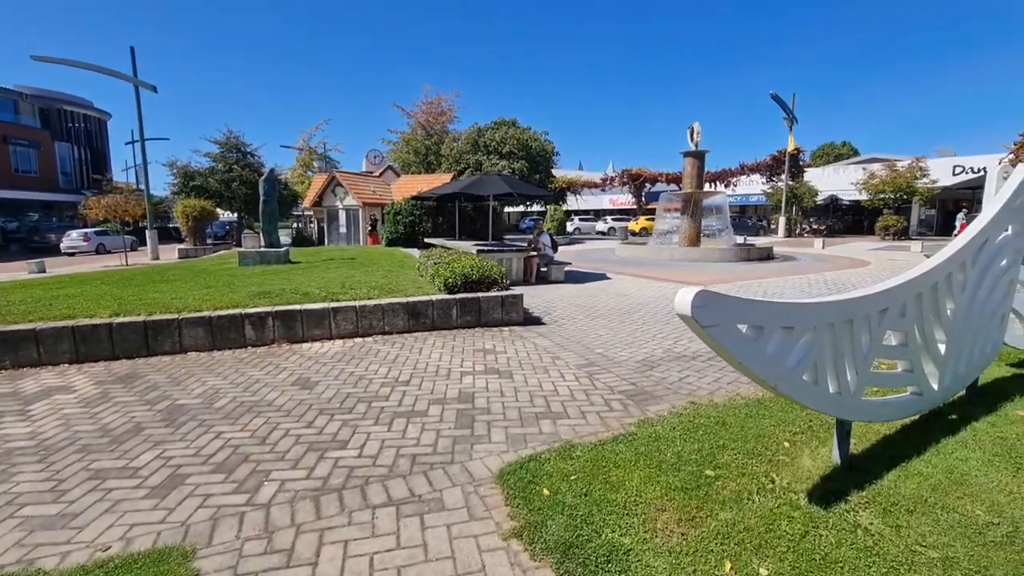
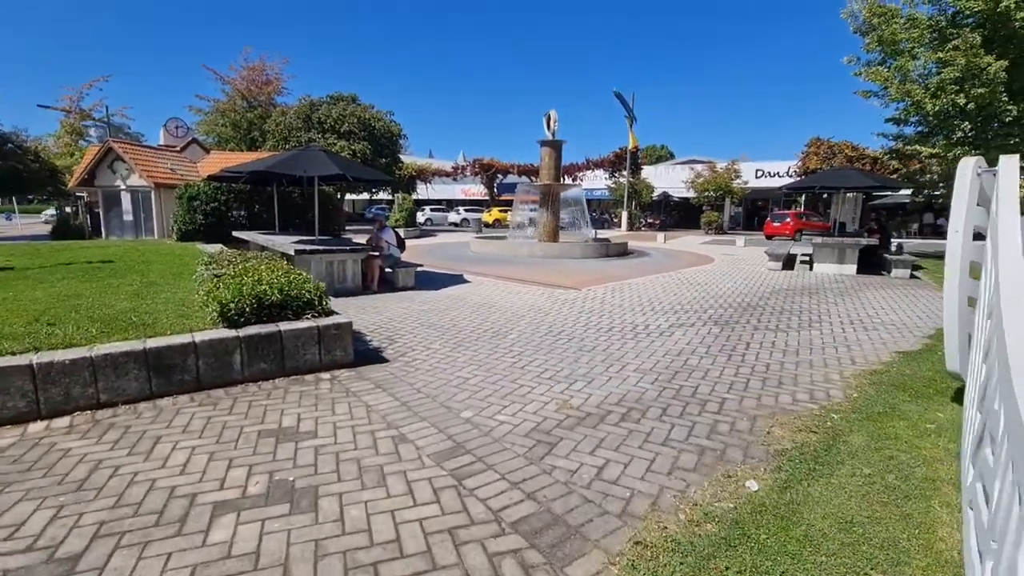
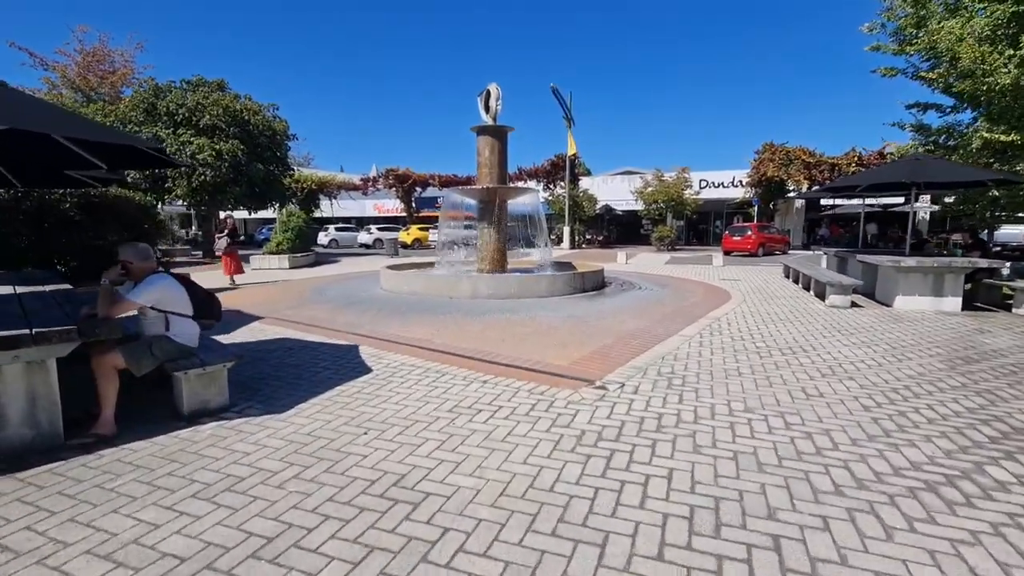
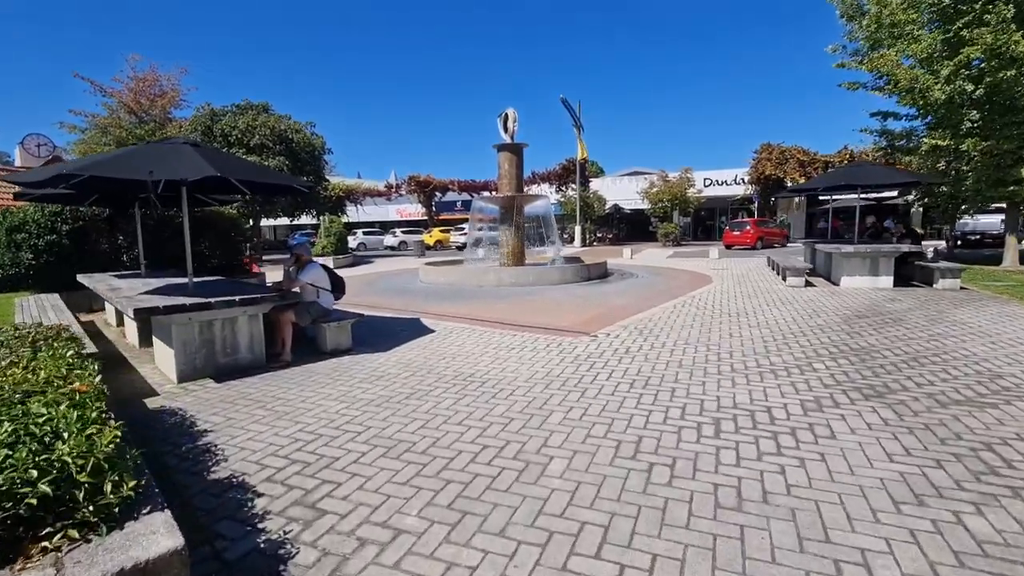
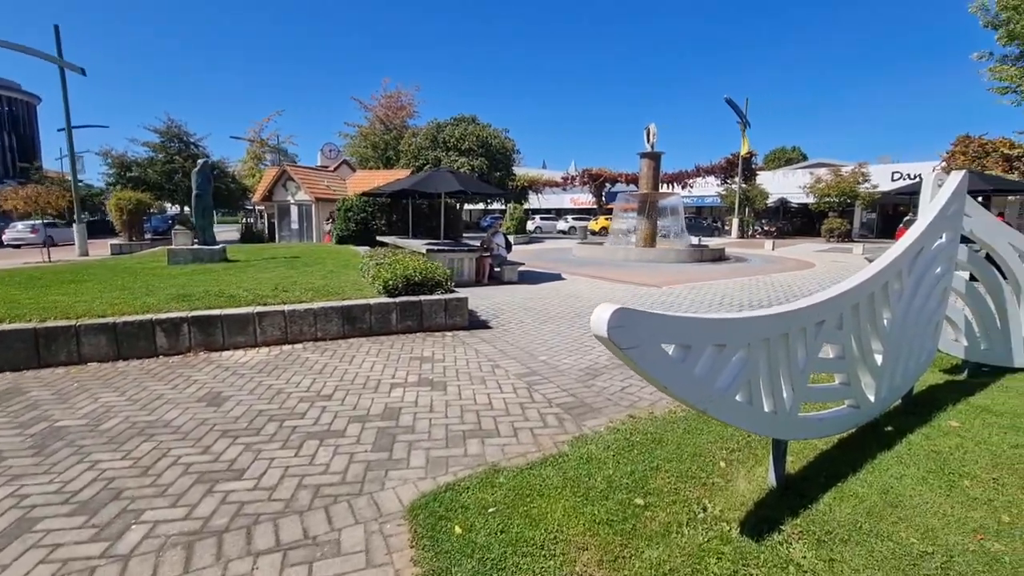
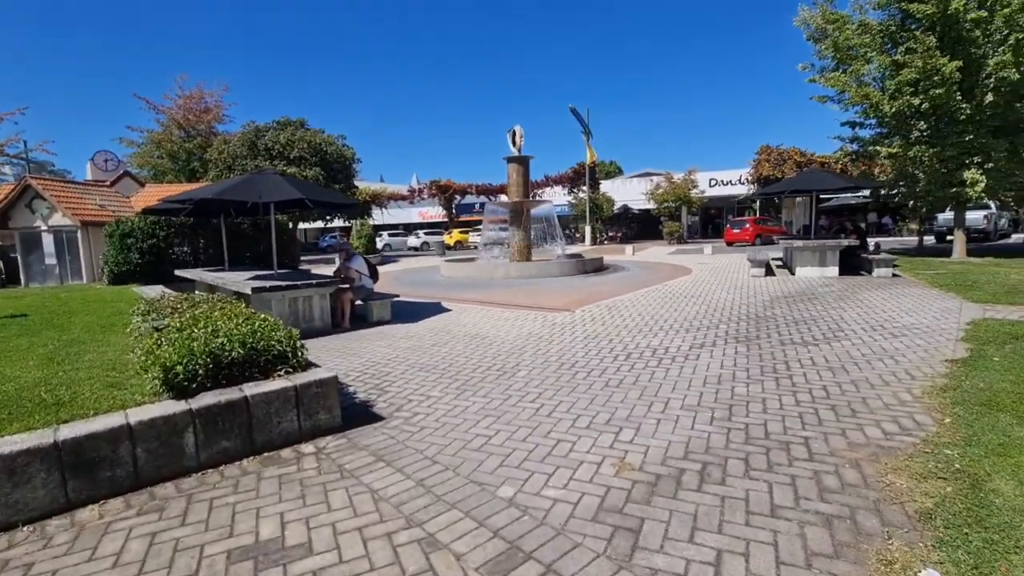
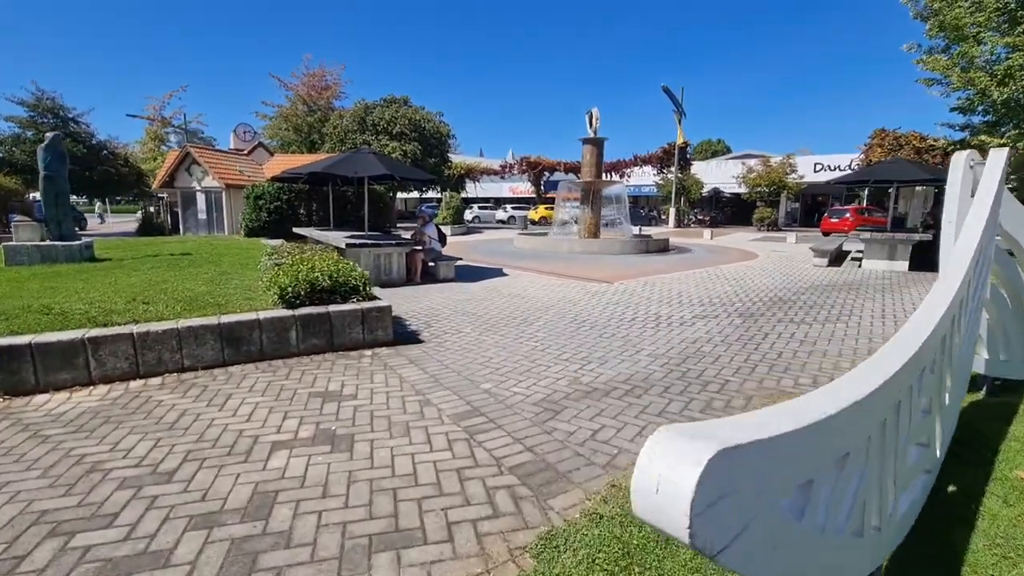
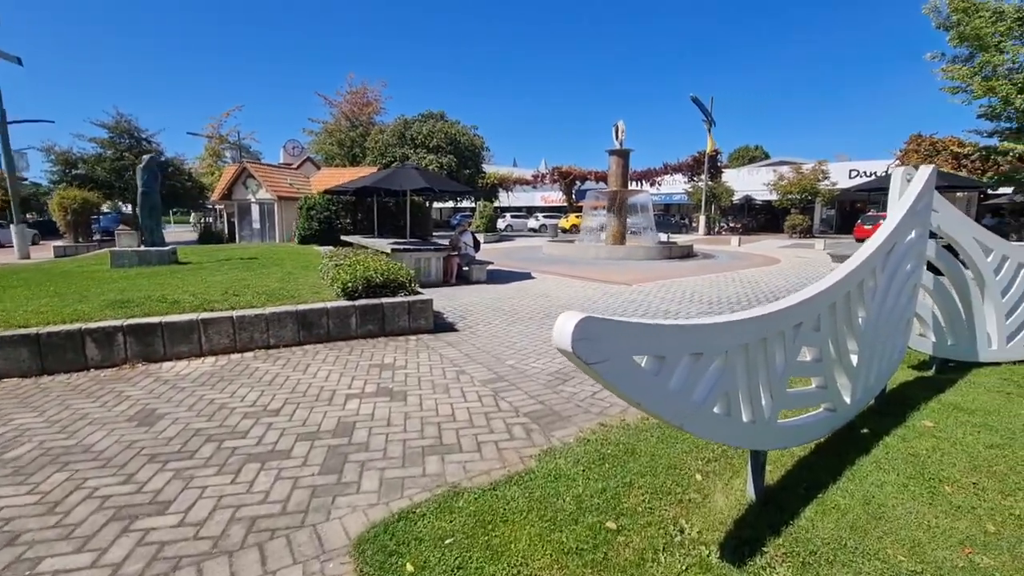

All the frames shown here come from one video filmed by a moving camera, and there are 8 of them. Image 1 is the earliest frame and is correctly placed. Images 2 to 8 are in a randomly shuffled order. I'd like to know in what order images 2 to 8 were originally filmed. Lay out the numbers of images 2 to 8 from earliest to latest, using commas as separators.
5, 8, 7, 2, 6, 4, 3
